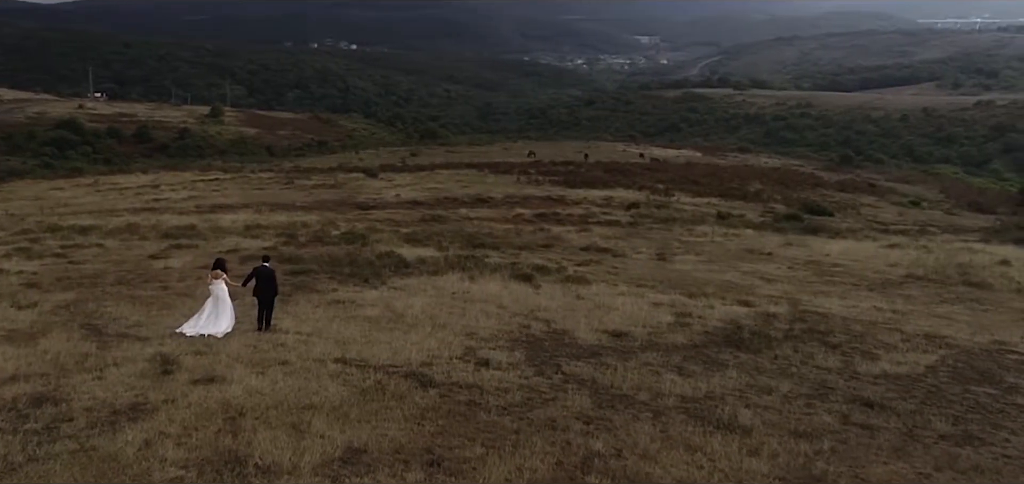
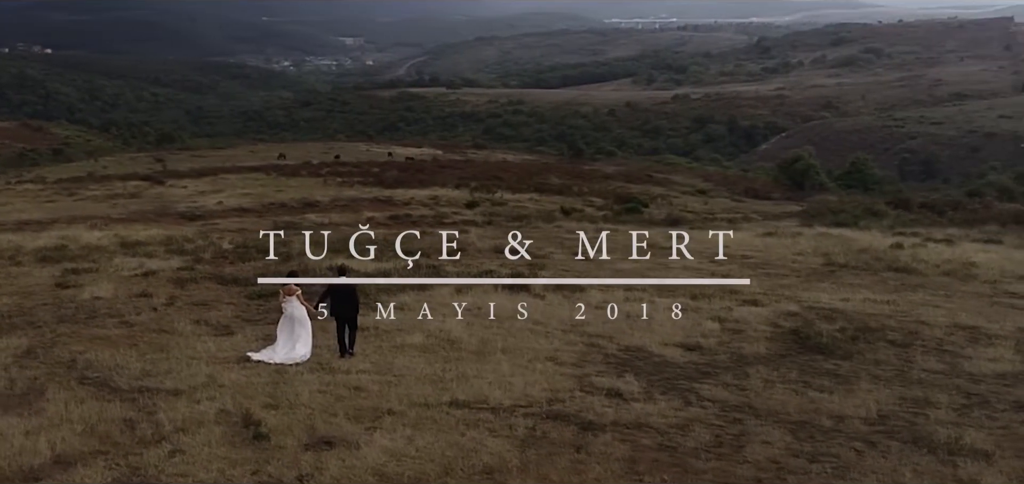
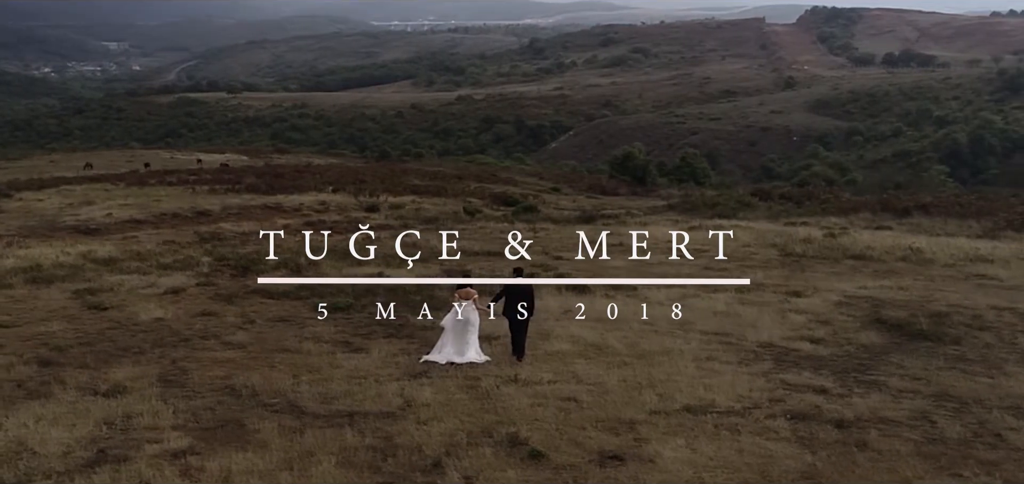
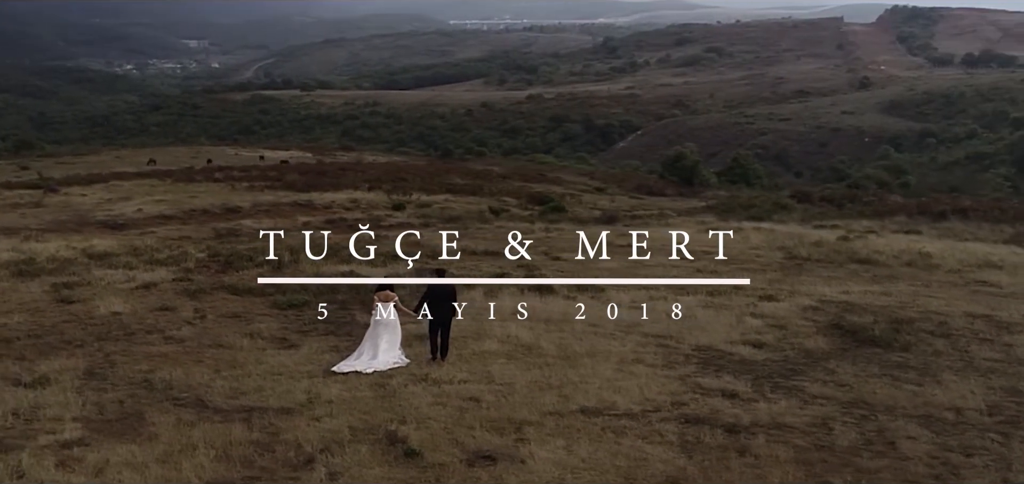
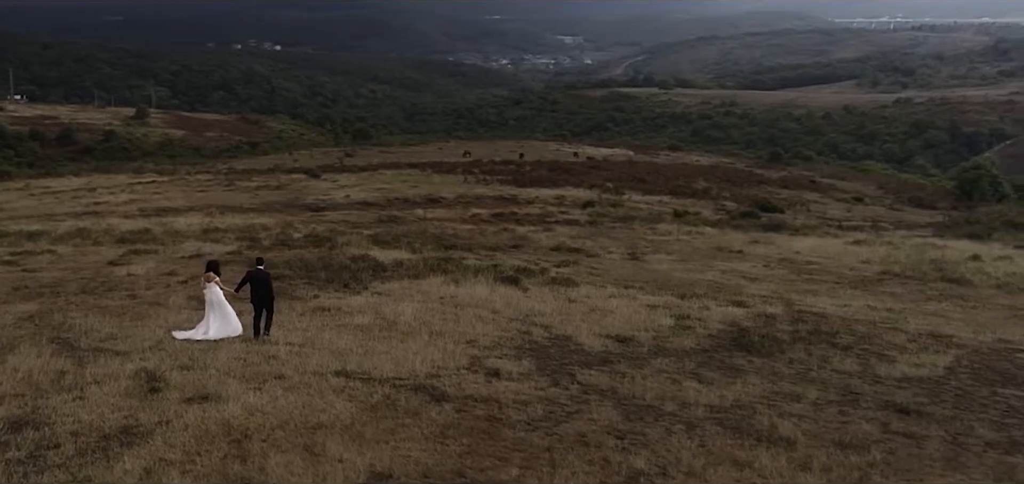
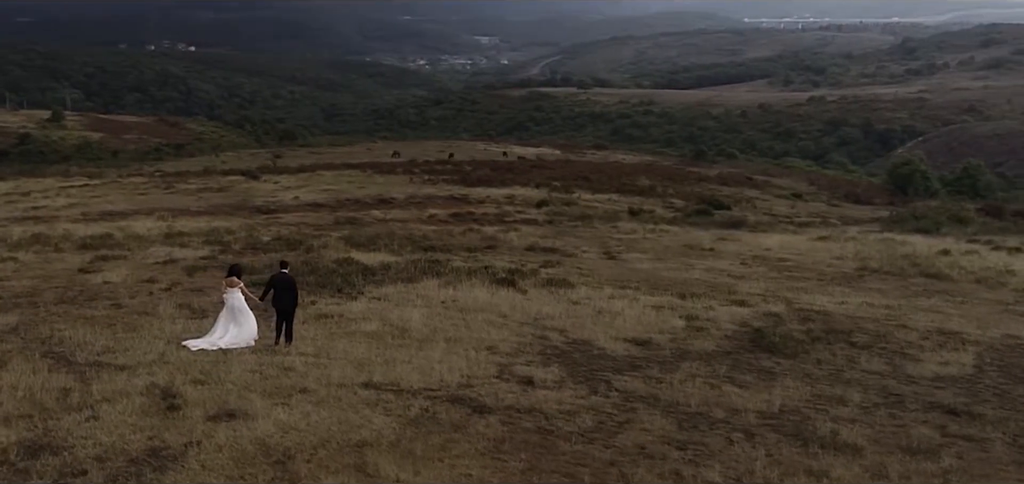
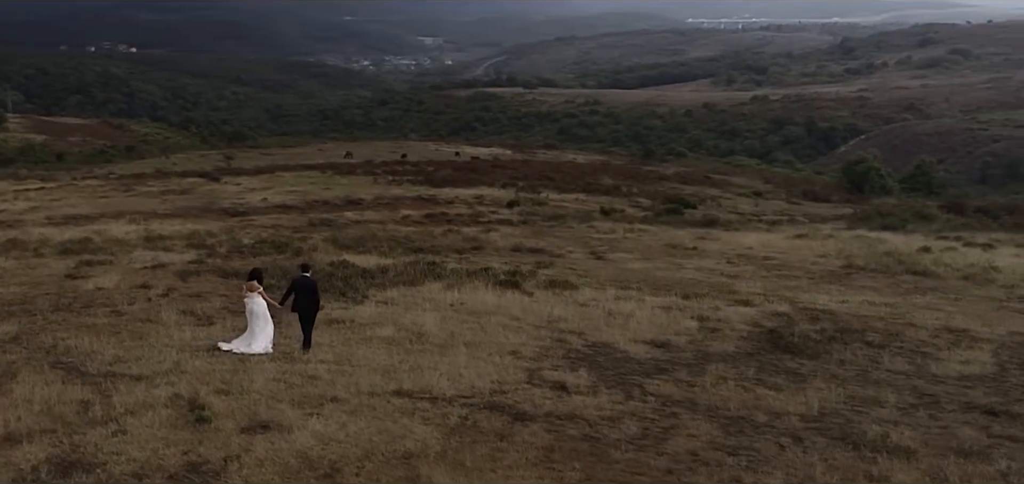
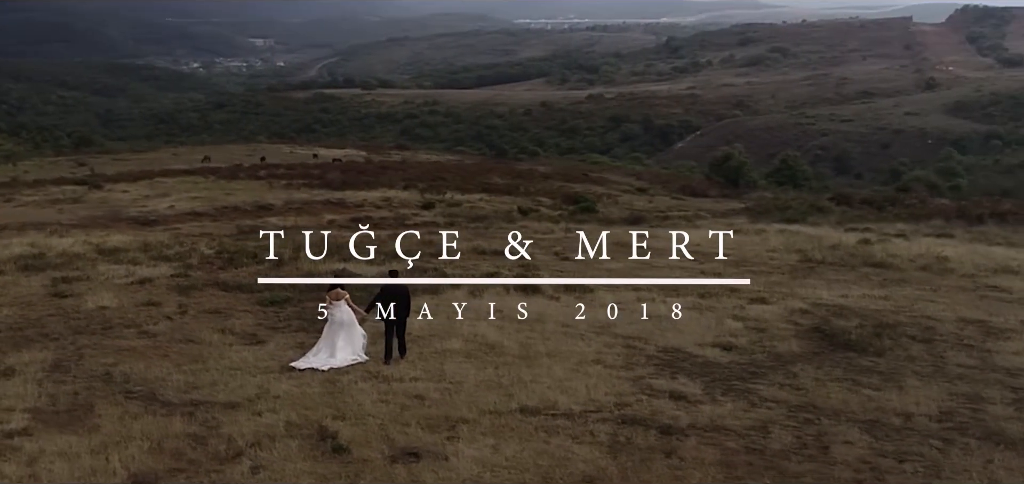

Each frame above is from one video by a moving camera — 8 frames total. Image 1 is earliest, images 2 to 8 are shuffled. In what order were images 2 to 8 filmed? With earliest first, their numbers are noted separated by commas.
5, 6, 7, 2, 8, 4, 3
